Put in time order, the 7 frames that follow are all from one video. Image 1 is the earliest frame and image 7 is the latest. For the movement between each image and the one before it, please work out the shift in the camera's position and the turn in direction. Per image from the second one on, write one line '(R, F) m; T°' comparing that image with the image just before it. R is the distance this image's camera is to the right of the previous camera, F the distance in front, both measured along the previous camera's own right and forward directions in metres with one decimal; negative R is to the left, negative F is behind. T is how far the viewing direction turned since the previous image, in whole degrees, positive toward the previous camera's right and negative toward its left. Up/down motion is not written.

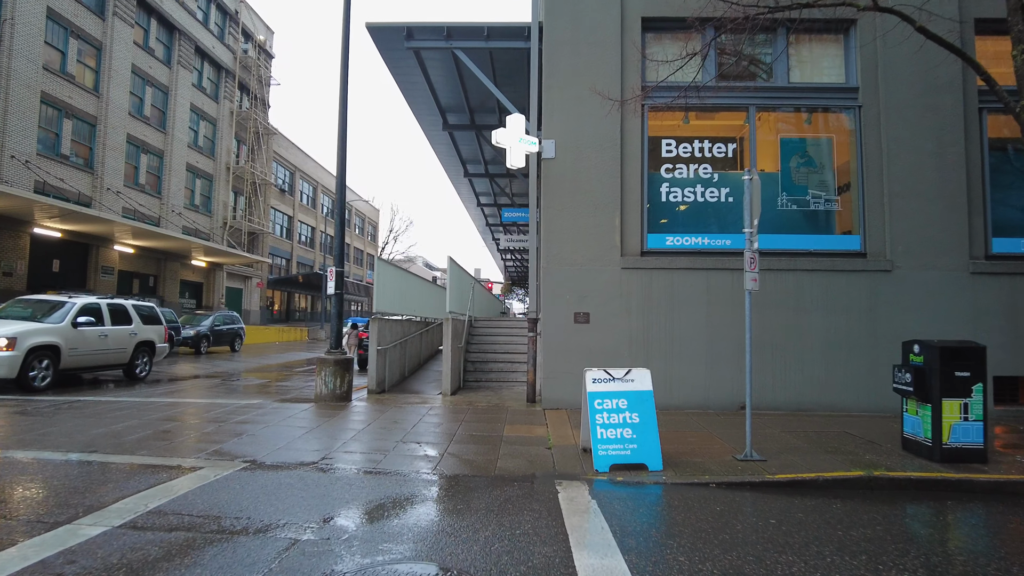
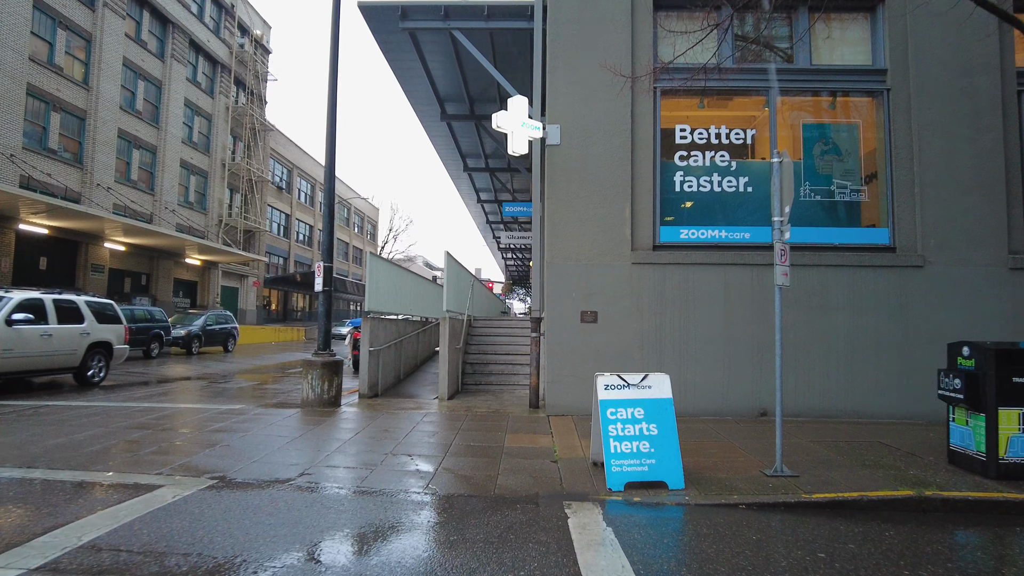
(0.0, +0.7) m; 0°
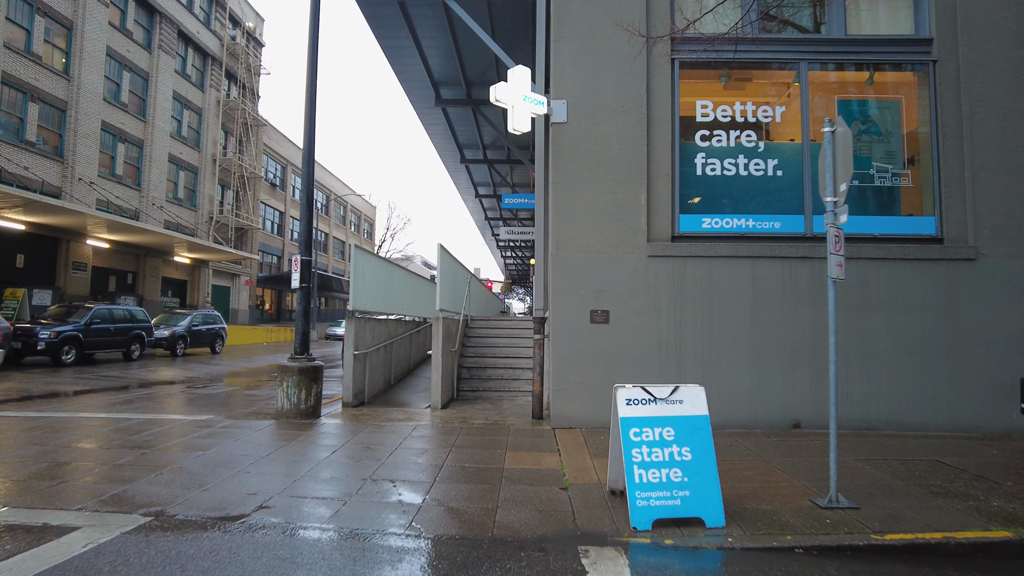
(0.0, +1.0) m; 0°
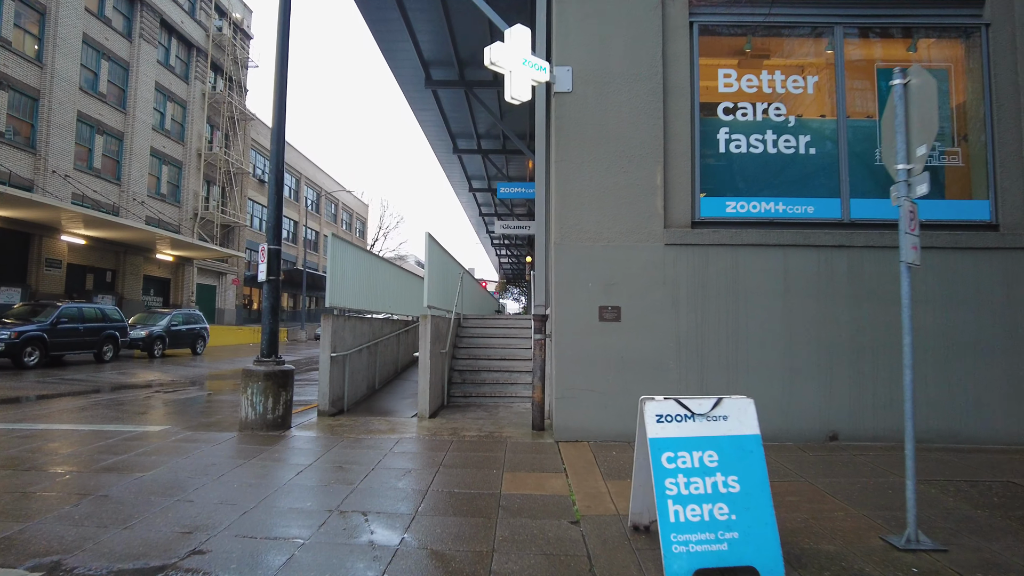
(0.0, +1.0) m; +1°
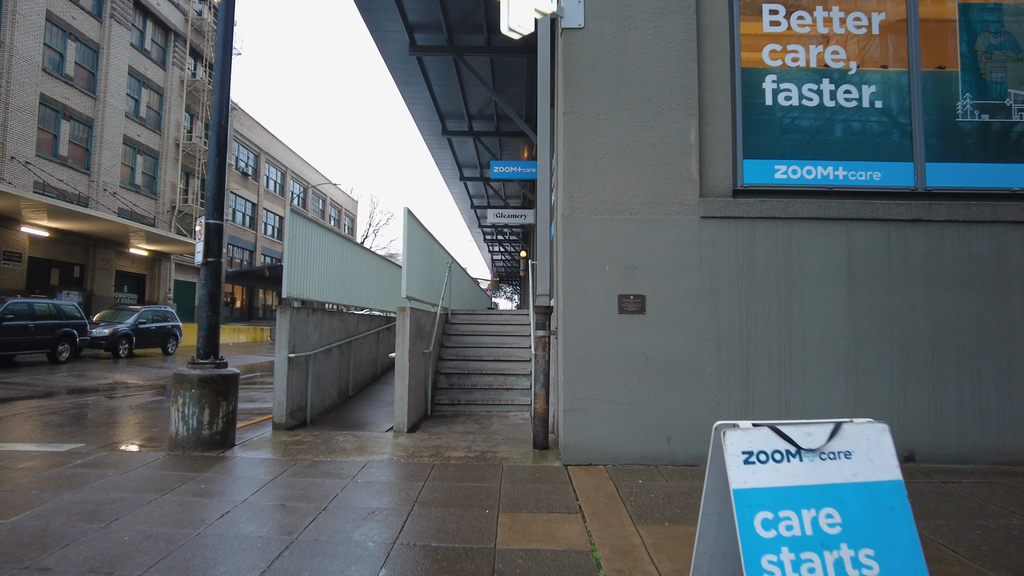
(0.0, +1.5) m; +1°
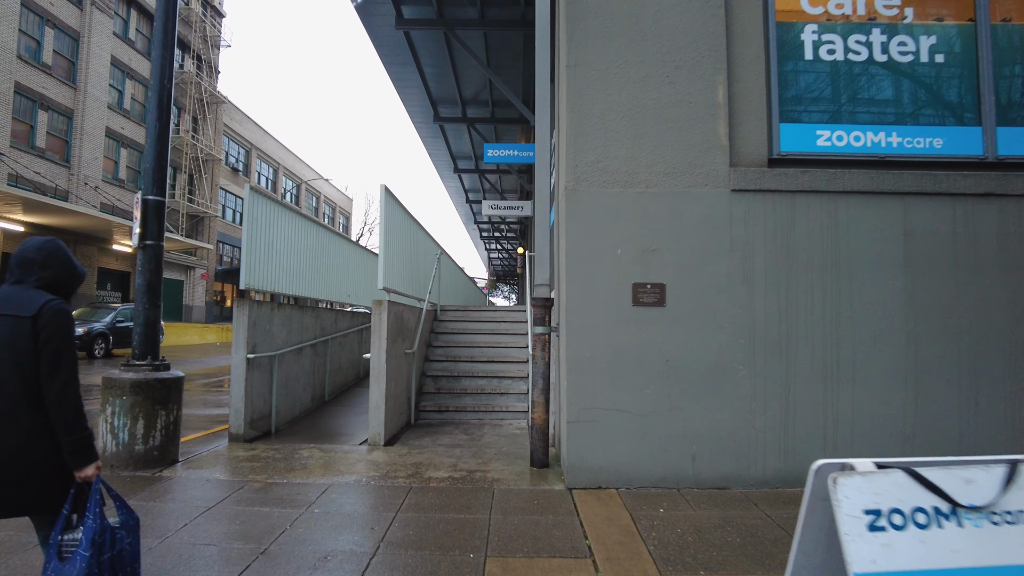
(0.0, +0.9) m; 0°
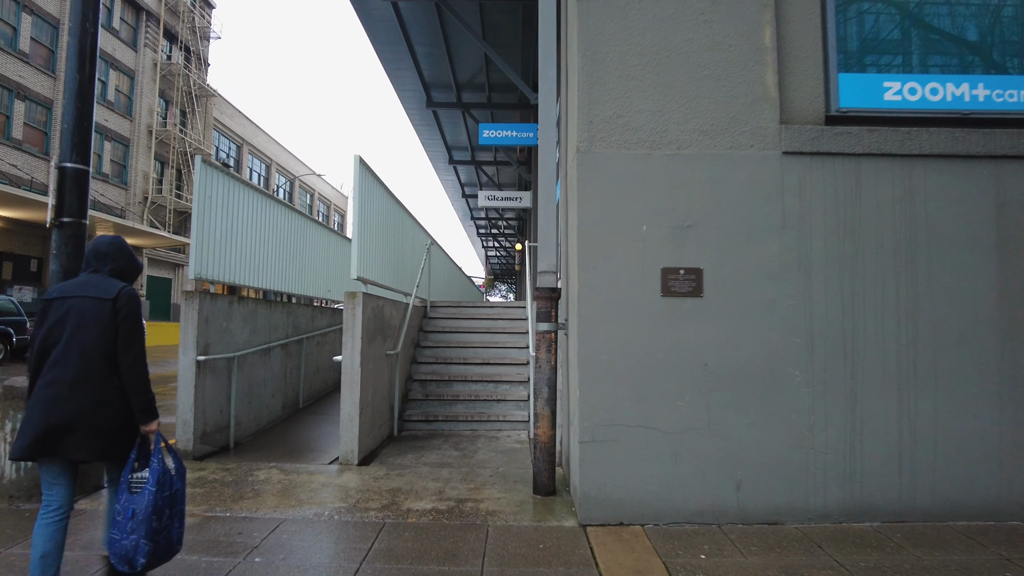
(0.0, +0.9) m; 0°
